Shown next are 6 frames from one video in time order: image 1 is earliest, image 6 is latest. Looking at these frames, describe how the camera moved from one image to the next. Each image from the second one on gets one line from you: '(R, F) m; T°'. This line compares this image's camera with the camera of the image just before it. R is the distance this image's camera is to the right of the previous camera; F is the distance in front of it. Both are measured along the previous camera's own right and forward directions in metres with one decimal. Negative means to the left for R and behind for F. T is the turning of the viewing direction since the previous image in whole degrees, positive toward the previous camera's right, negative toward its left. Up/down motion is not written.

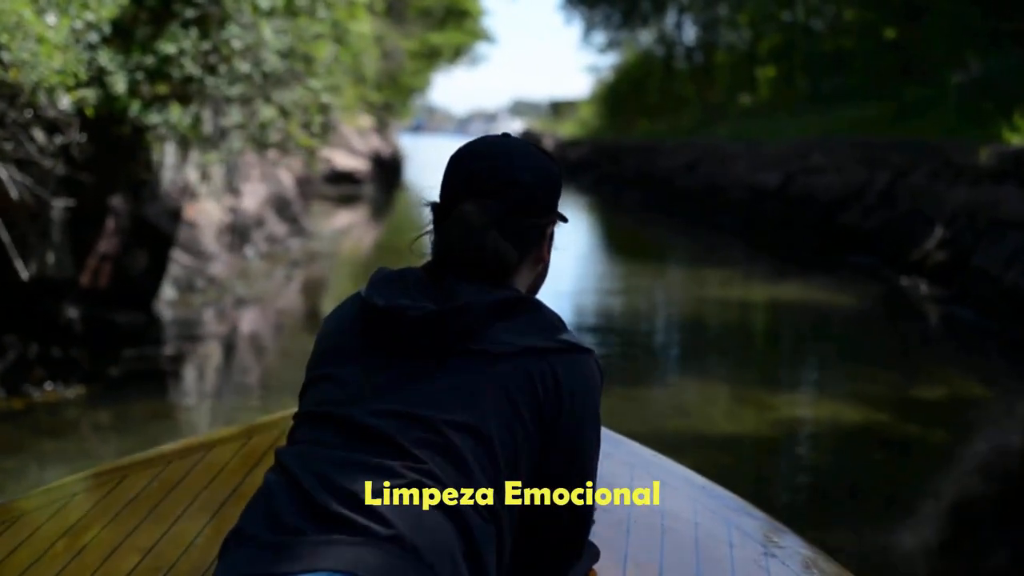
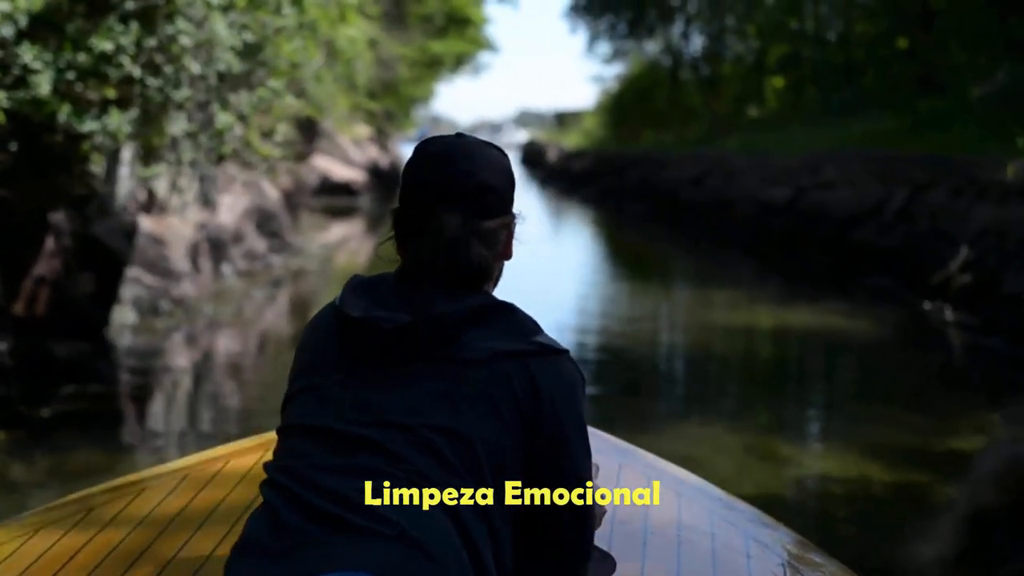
(+0.1, +0.6) m; 0°
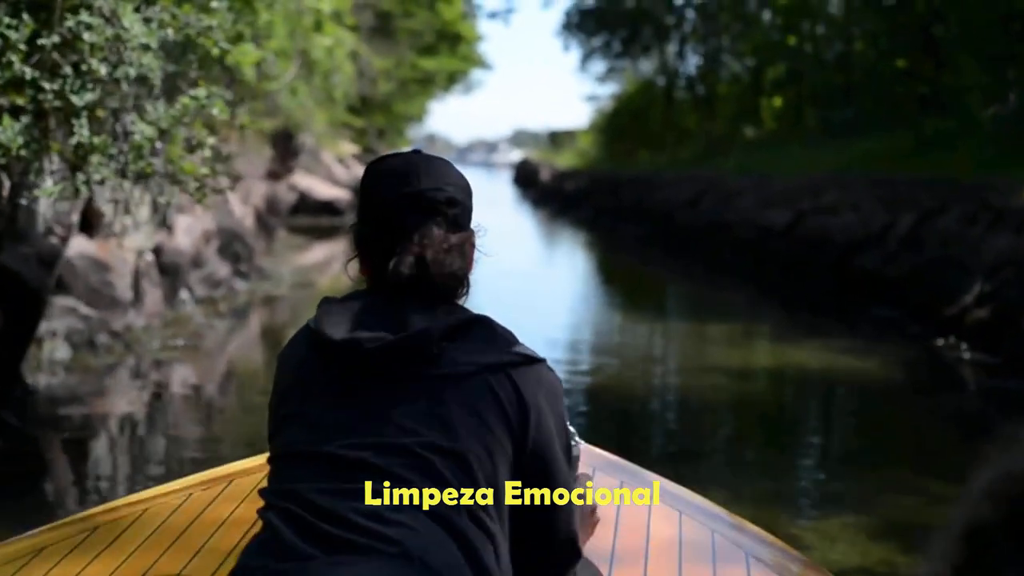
(+0.1, +0.6) m; 0°
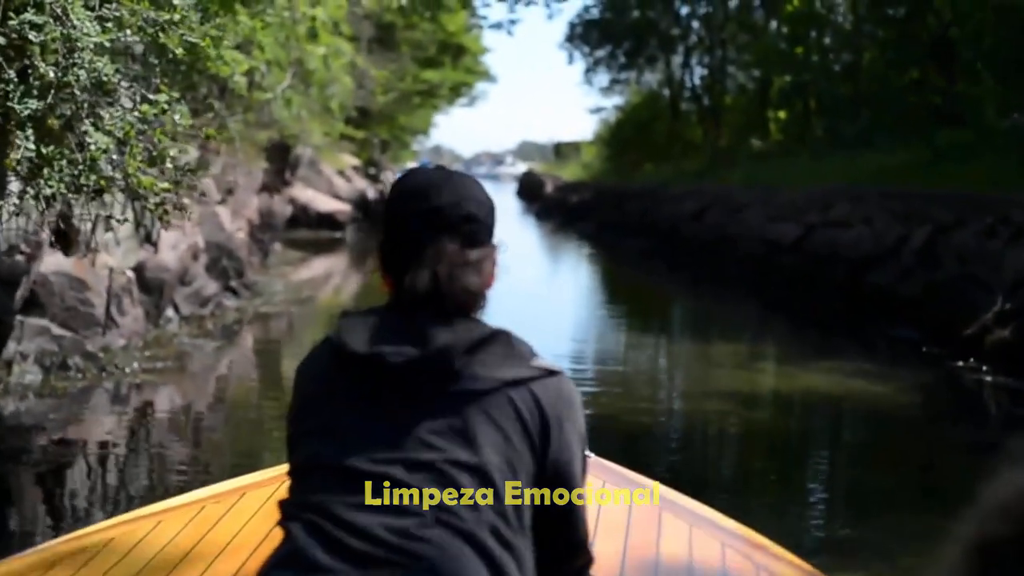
(0.0, +0.3) m; 0°
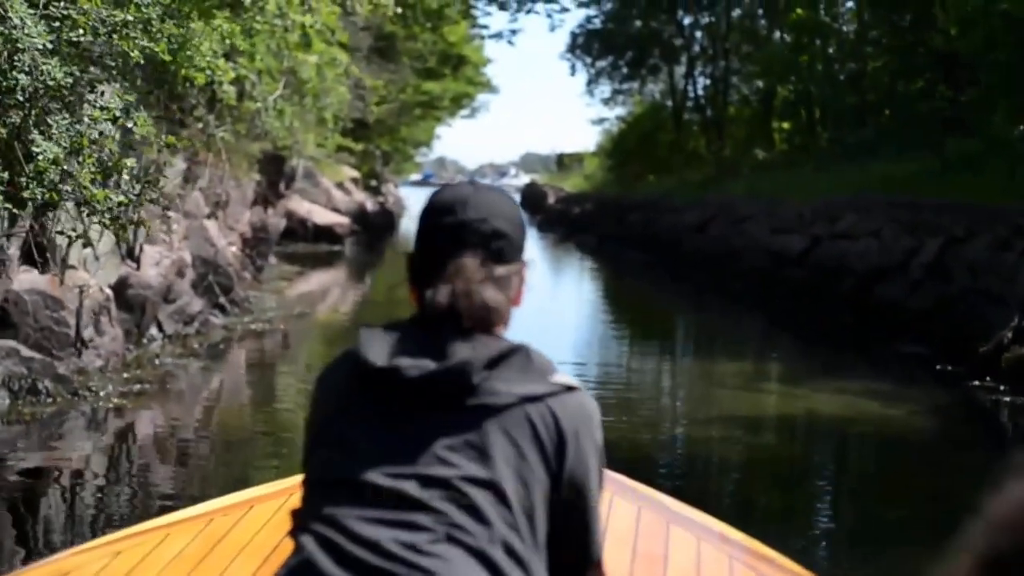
(0.0, +0.3) m; 0°
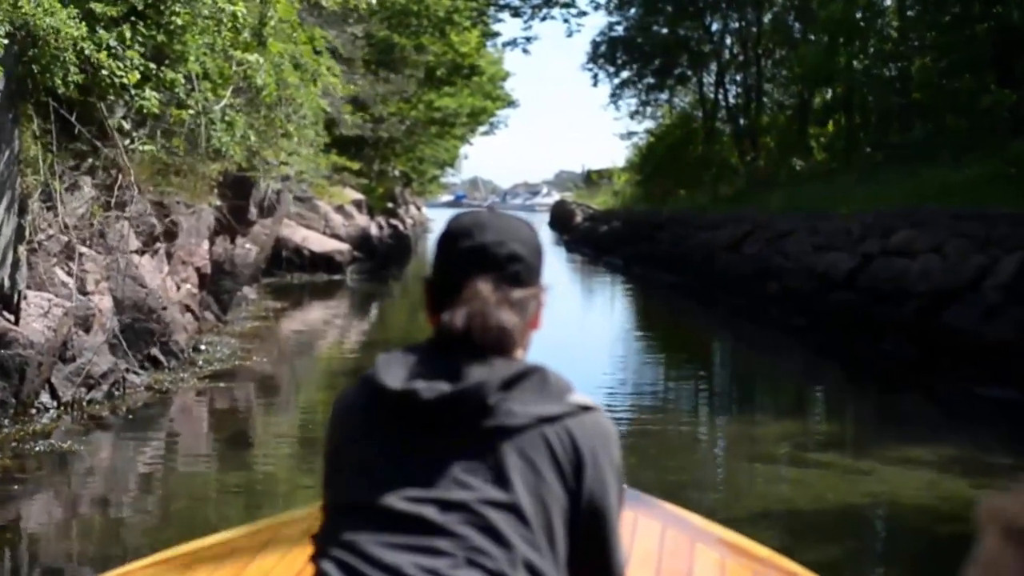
(+0.3, +1.6) m; -2°
